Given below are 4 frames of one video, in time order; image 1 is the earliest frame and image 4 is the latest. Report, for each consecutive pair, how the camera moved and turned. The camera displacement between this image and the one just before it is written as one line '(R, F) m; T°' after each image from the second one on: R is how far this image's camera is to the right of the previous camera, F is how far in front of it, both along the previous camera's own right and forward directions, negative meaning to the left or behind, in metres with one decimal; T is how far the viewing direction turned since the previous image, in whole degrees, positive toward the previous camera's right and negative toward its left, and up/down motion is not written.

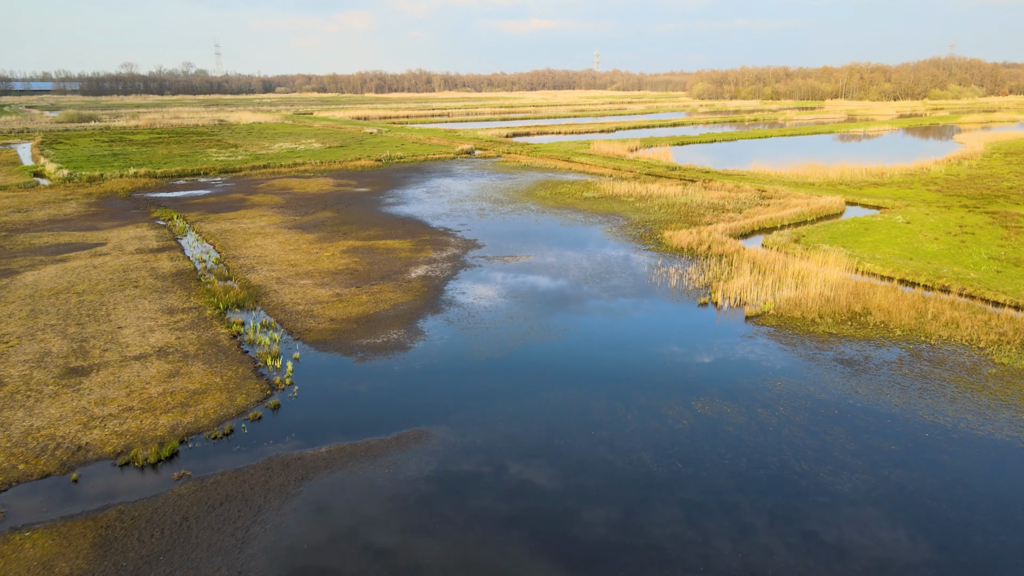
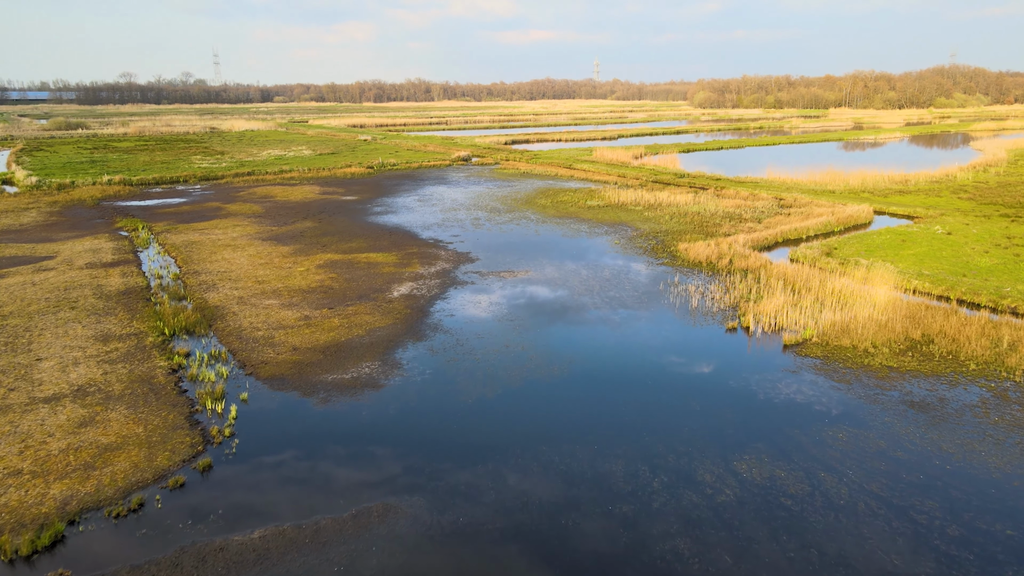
(+0.1, +2.1) m; 0°
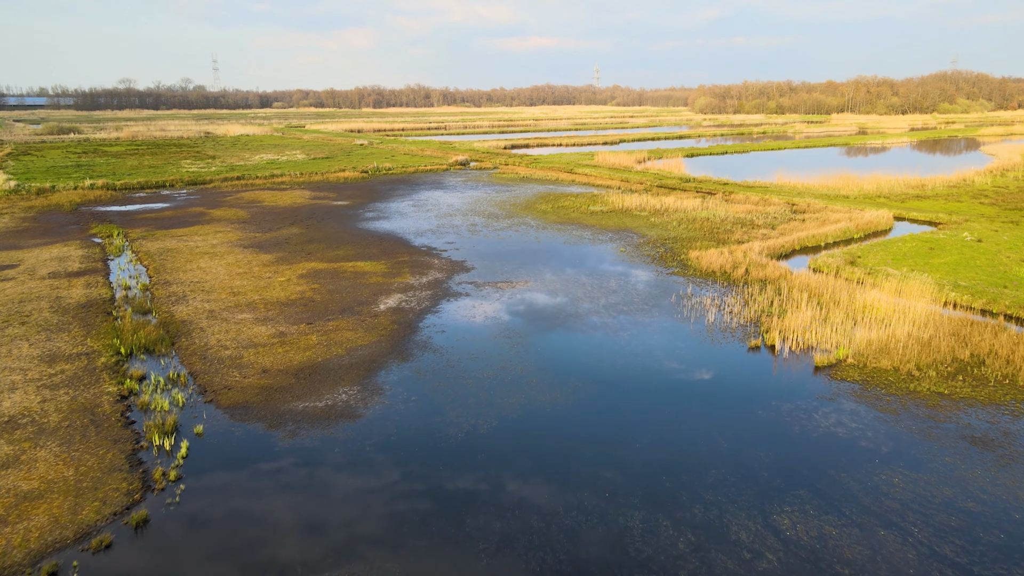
(0.0, +1.3) m; 0°
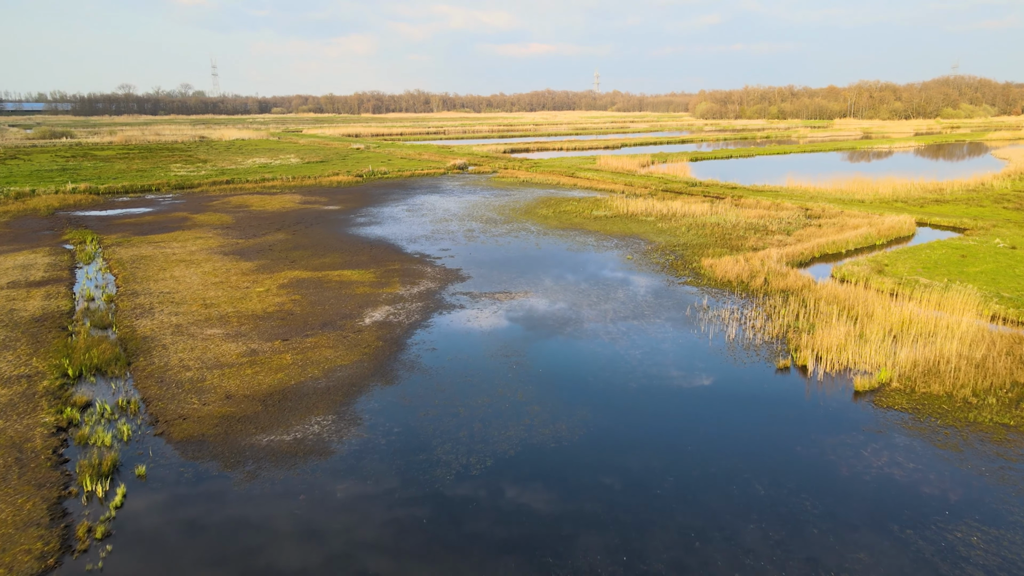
(0.0, +1.2) m; 0°
